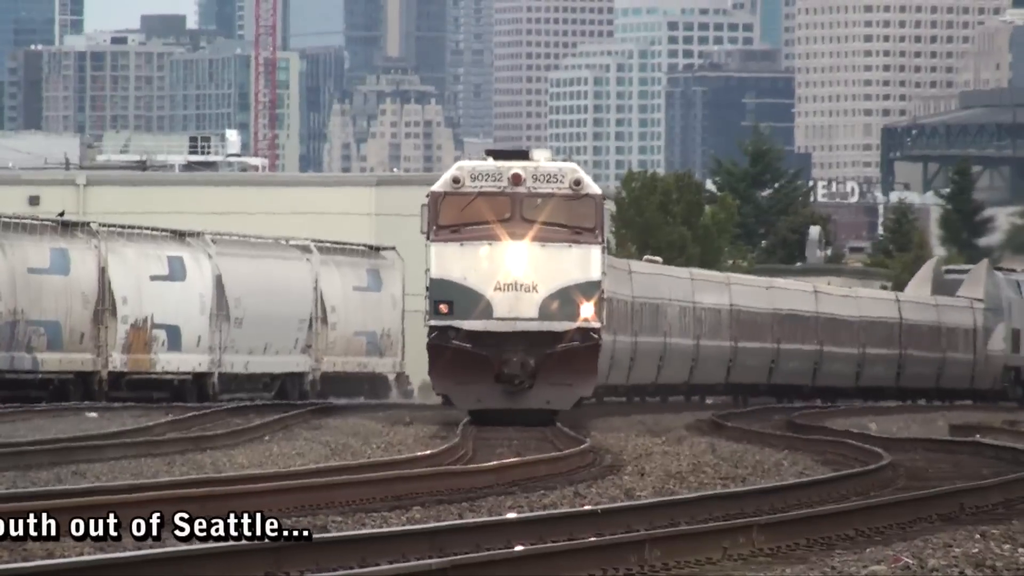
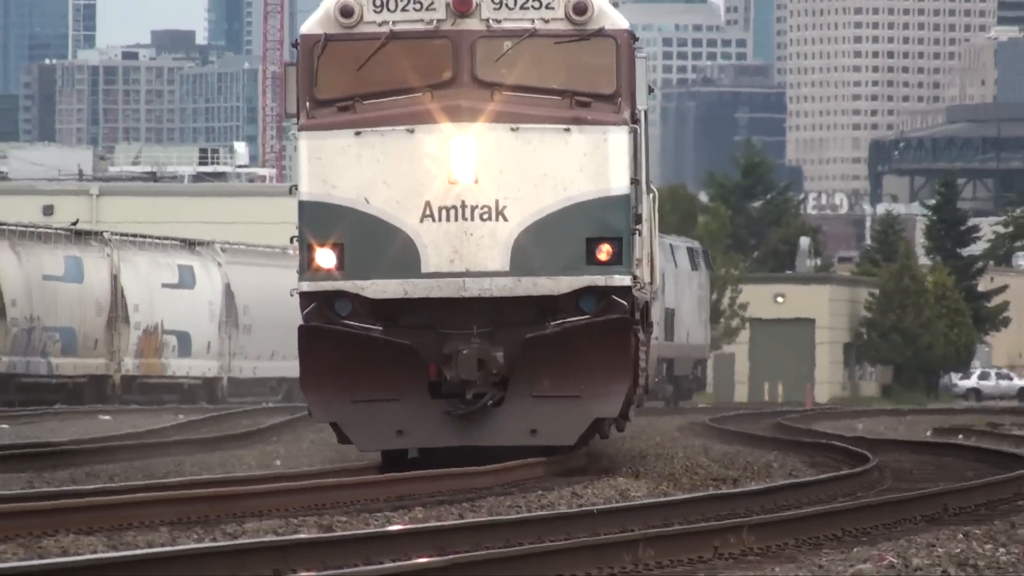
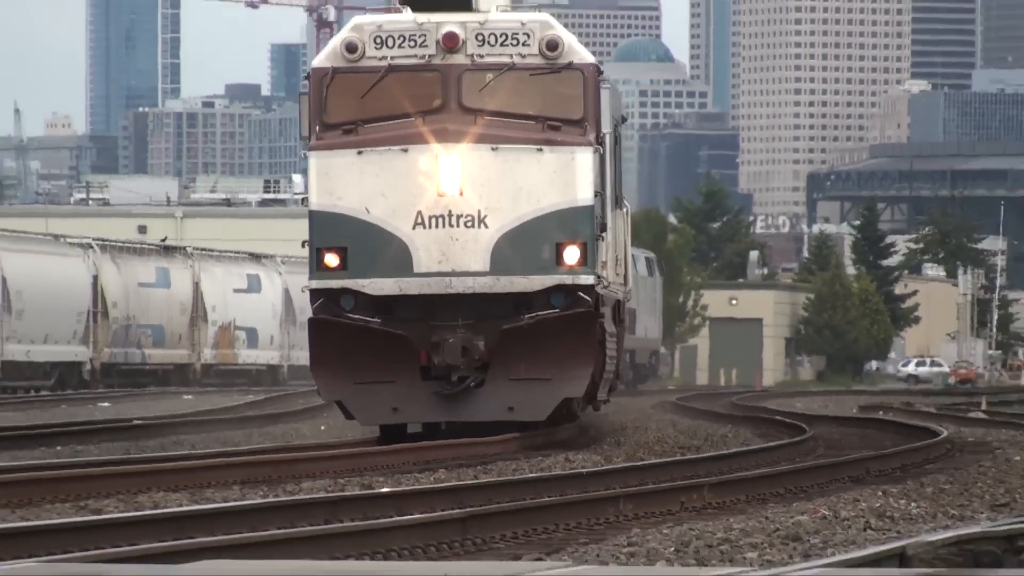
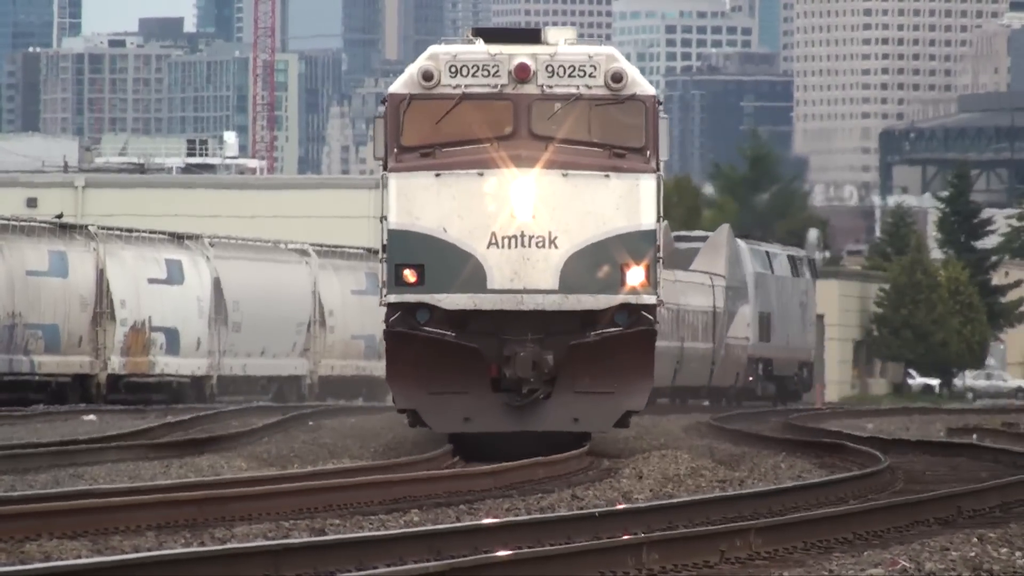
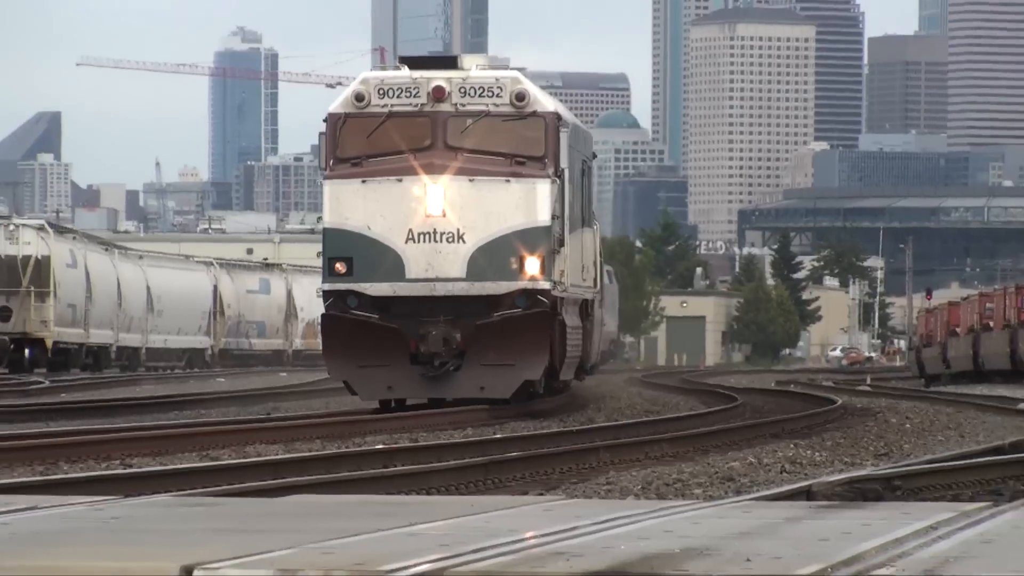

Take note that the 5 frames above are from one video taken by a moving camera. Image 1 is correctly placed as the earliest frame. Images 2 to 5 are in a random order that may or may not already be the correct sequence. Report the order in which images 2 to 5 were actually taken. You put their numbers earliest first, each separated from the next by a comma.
4, 2, 3, 5
